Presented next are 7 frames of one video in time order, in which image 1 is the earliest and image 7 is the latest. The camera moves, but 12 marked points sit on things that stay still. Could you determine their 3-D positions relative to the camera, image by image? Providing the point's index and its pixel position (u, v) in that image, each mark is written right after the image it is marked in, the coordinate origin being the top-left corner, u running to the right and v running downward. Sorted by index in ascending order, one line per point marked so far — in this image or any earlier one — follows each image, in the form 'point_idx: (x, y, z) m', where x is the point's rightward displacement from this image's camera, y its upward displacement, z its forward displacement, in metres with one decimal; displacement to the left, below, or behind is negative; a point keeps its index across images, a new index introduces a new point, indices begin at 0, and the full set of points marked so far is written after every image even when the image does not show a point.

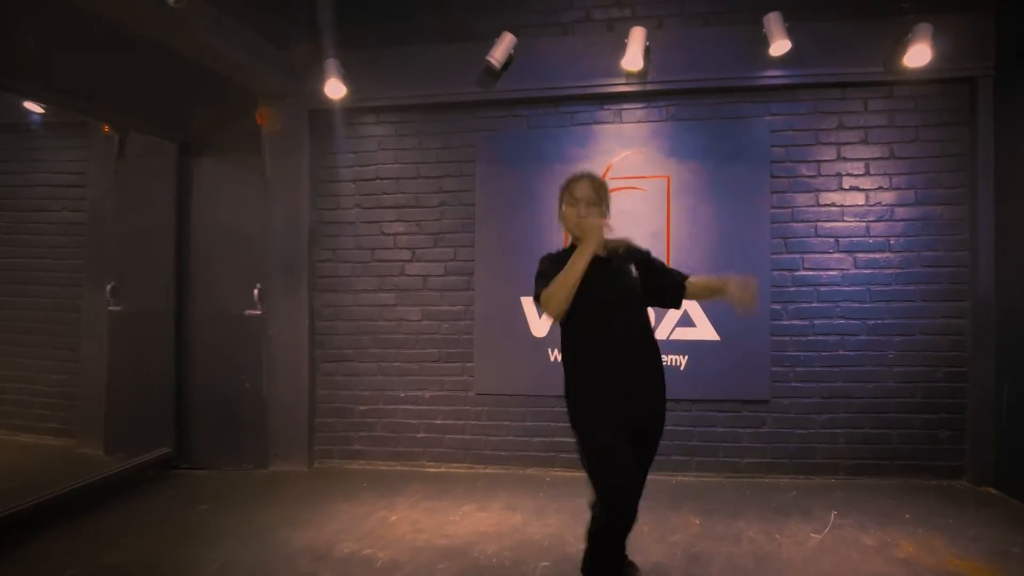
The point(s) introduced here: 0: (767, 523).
0: (+1.2, -1.1, +3.1) m
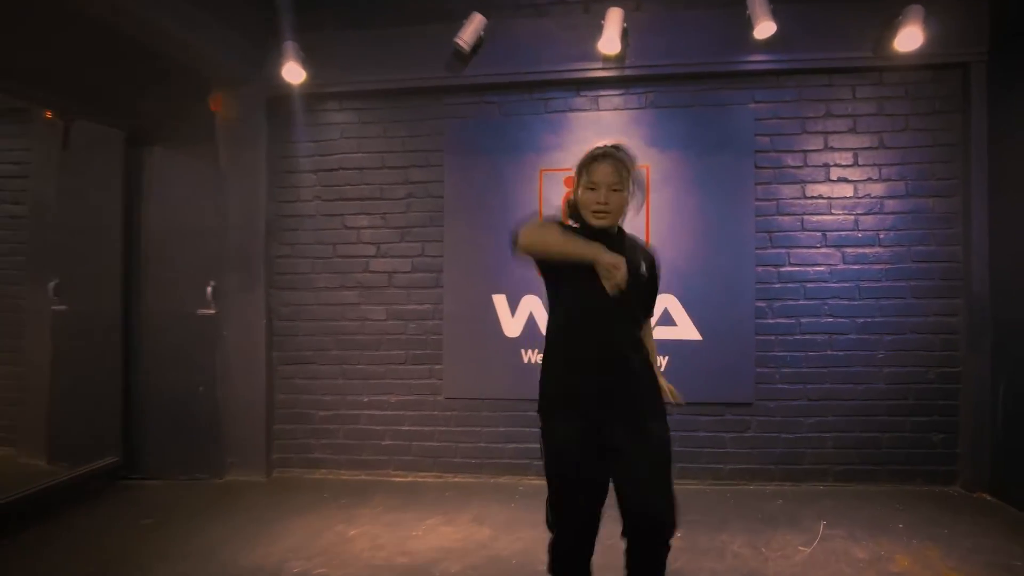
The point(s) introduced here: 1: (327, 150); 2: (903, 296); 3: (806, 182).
0: (+1.1, -1.1, +2.9) m
1: (-1.1, +0.8, +3.9) m
2: (+2.1, 0.0, +3.5) m
3: (+1.6, +0.6, +3.6) m
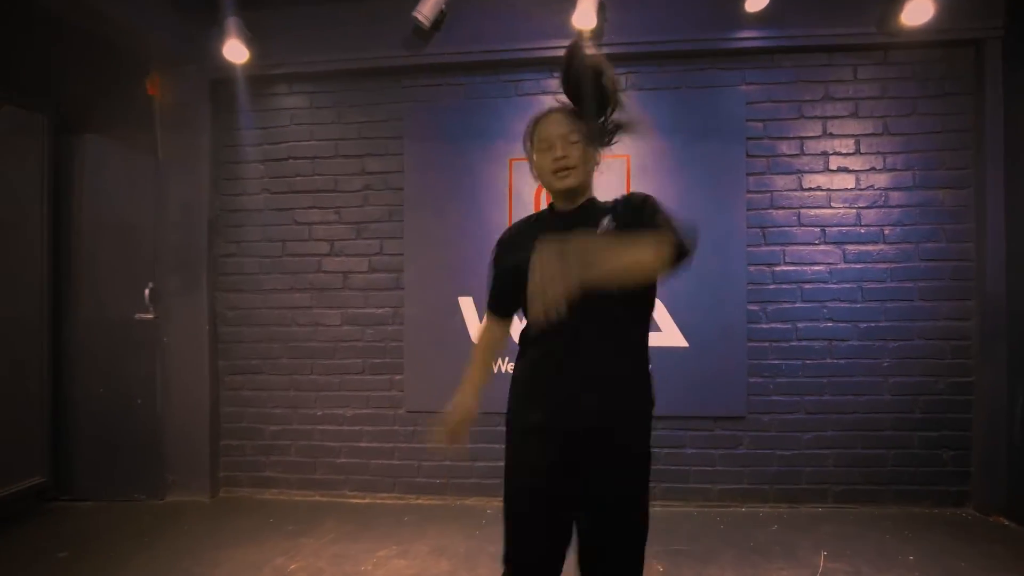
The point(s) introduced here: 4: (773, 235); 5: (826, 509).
0: (+0.9, -1.1, +2.6) m
1: (-1.3, +0.8, +3.6) m
2: (+1.9, 0.0, +3.2) m
3: (+1.4, +0.6, +3.2) m
4: (+1.3, +0.3, +3.2) m
5: (+1.5, -1.1, +3.2) m
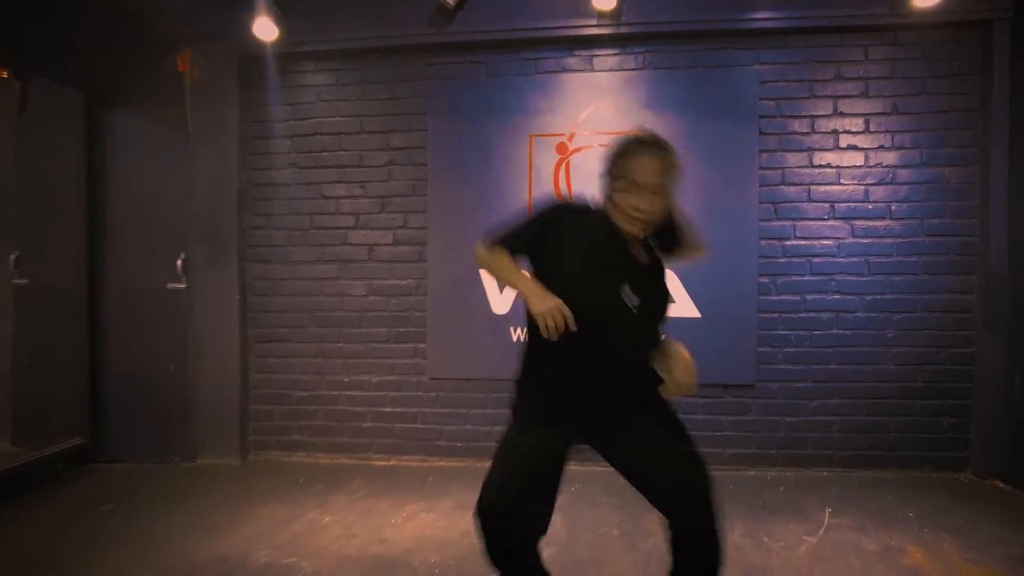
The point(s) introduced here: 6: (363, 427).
0: (+1.0, -1.0, +2.7) m
1: (-1.2, +1.0, +3.7) m
2: (+2.0, +0.1, +3.3) m
3: (+1.5, +0.7, +3.3) m
4: (+1.4, +0.4, +3.4) m
5: (+1.6, -0.9, +3.3) m
6: (-0.8, -0.8, +3.6) m
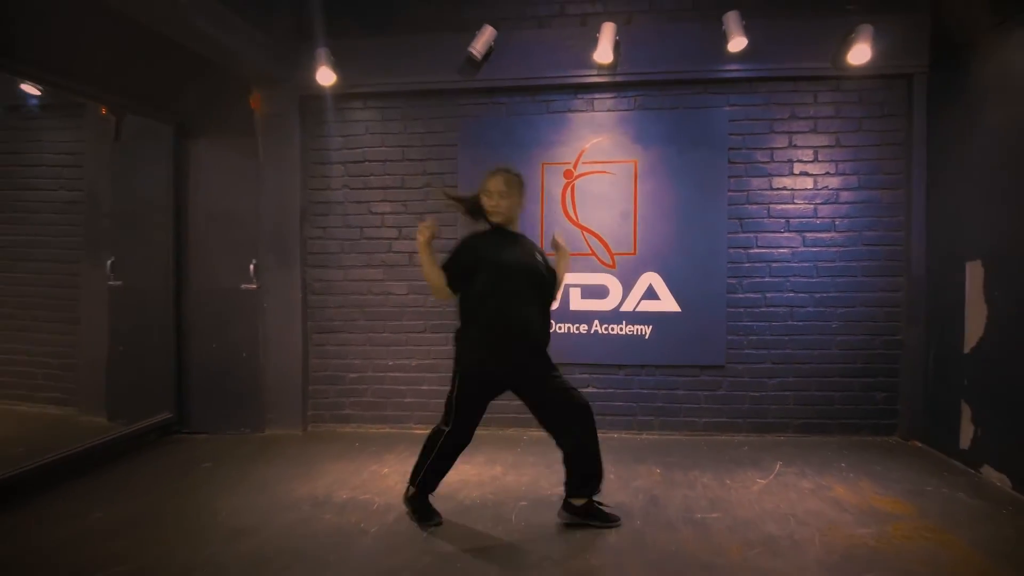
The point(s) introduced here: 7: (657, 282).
0: (+1.1, -1.0, +3.5) m
1: (-1.1, +1.0, +4.4) m
2: (+2.1, +0.1, +4.1) m
3: (+1.6, +0.7, +4.1) m
4: (+1.5, +0.4, +4.1) m
5: (+1.7, -0.9, +4.1) m
6: (-0.7, -0.8, +4.4) m
7: (+0.9, 0.0, +4.2) m
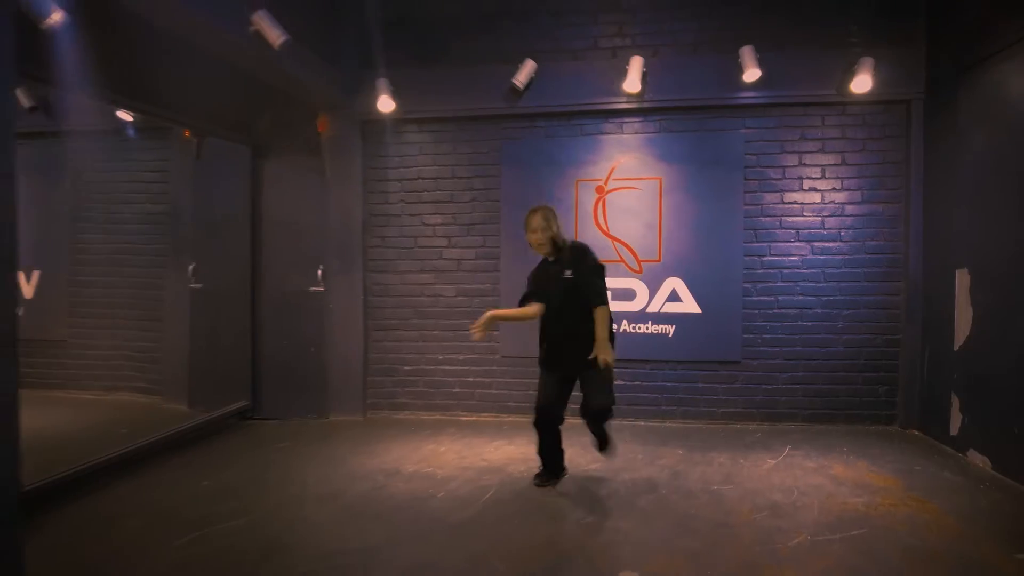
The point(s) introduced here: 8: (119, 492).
0: (+1.3, -1.0, +4.0) m
1: (-0.8, +0.9, +5.0) m
2: (+2.4, +0.1, +4.5) m
3: (+1.9, +0.7, +4.6) m
4: (+1.7, +0.4, +4.6) m
5: (+2.0, -1.0, +4.6) m
6: (-0.4, -0.8, +4.9) m
7: (+1.2, 0.0, +4.6) m
8: (-2.1, -1.1, +3.5) m
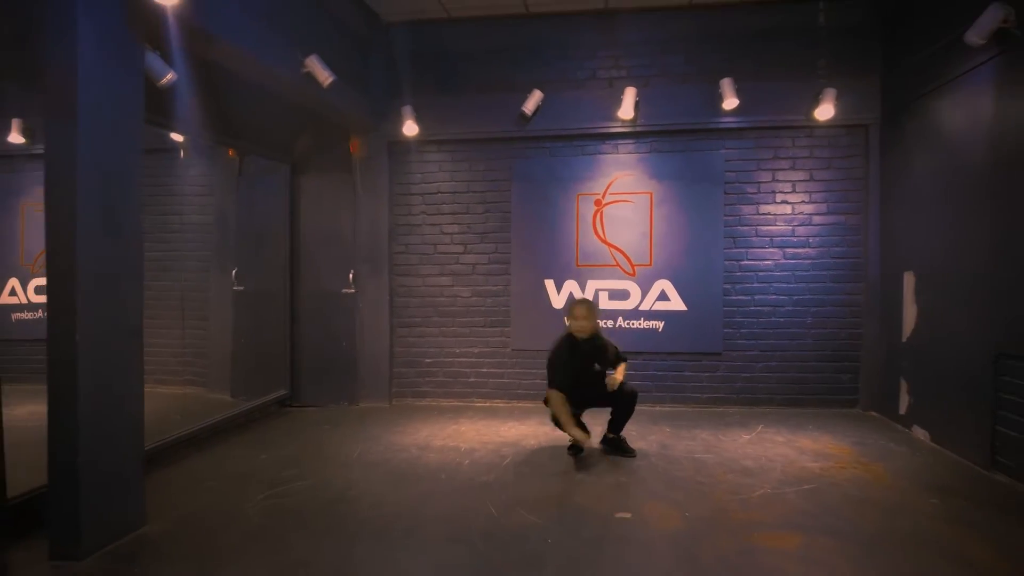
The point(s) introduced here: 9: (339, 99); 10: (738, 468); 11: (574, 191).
0: (+1.4, -1.0, +4.7) m
1: (-0.7, +0.9, +5.6) m
2: (+2.4, +0.1, +5.2) m
3: (+2.0, +0.7, +5.2) m
4: (+1.8, +0.4, +5.3) m
5: (+2.0, -1.0, +5.2) m
6: (-0.4, -0.8, +5.6) m
7: (+1.3, 0.0, +5.3) m
8: (-2.0, -1.1, +4.2) m
9: (-1.3, +1.4, +4.8) m
10: (+1.3, -1.0, +3.8) m
11: (+0.5, +0.8, +5.4) m
